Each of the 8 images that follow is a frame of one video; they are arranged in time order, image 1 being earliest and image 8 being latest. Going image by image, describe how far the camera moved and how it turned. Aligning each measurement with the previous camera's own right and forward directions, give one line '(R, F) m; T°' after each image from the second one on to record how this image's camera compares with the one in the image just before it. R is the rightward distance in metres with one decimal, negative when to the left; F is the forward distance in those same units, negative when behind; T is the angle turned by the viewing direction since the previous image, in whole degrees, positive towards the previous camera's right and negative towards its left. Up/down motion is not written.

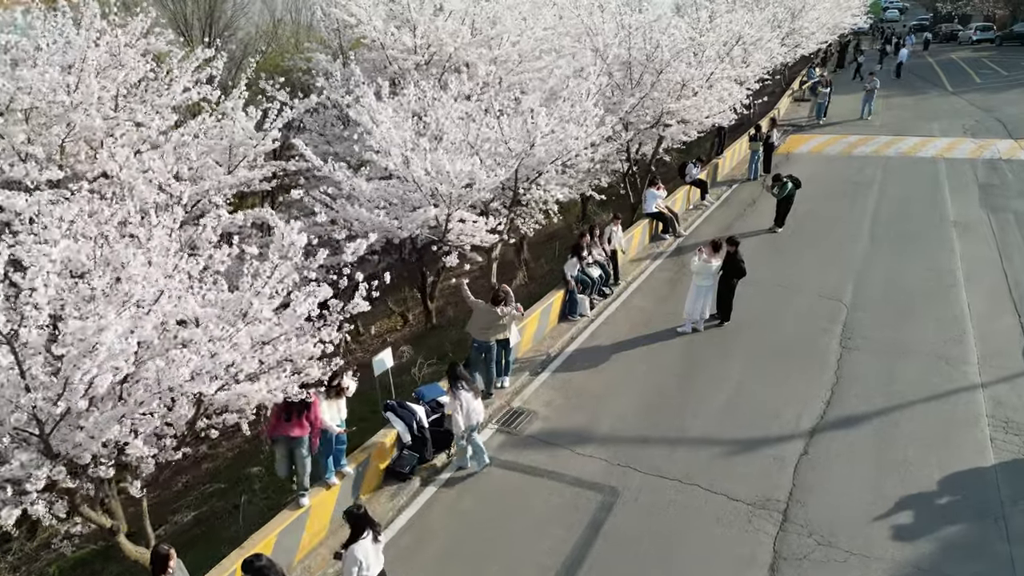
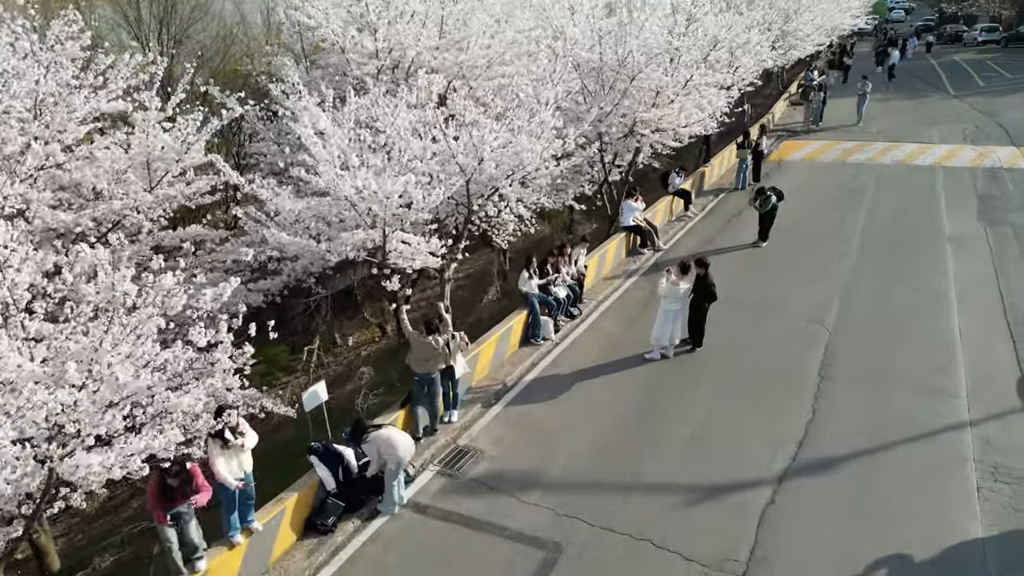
(+0.7, +0.8) m; 0°
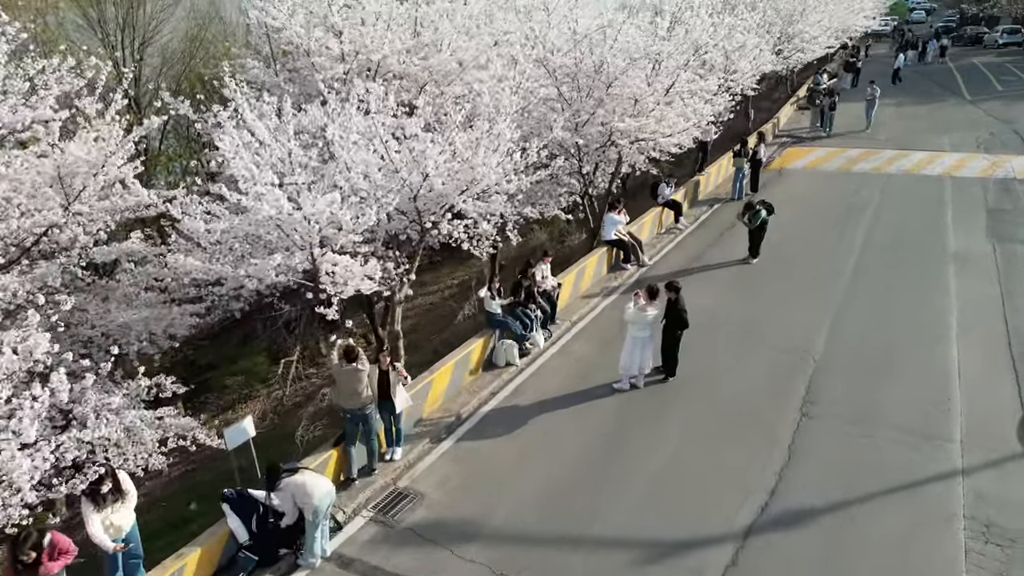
(+0.7, +0.8) m; -1°
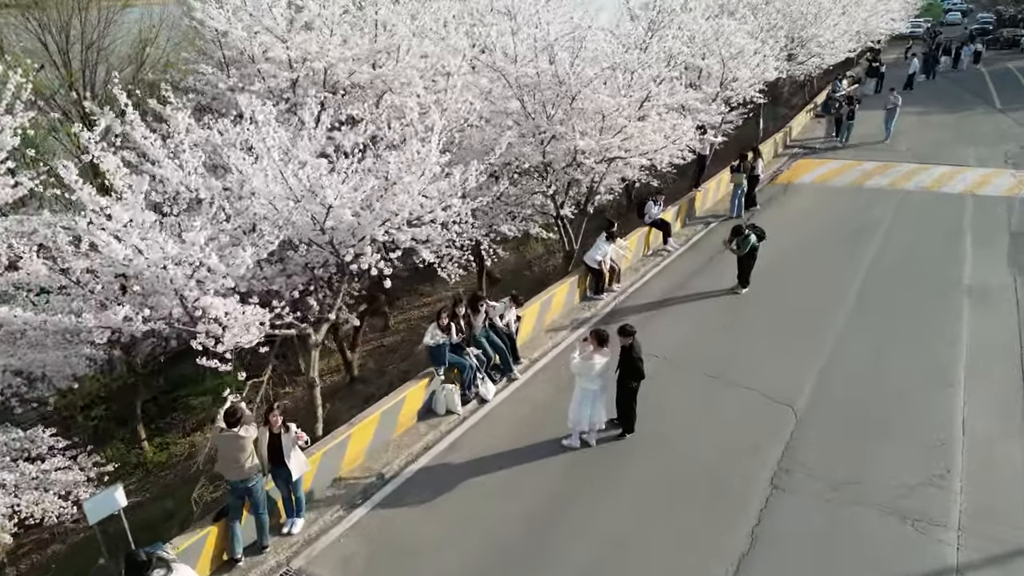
(+1.0, +1.2) m; -2°
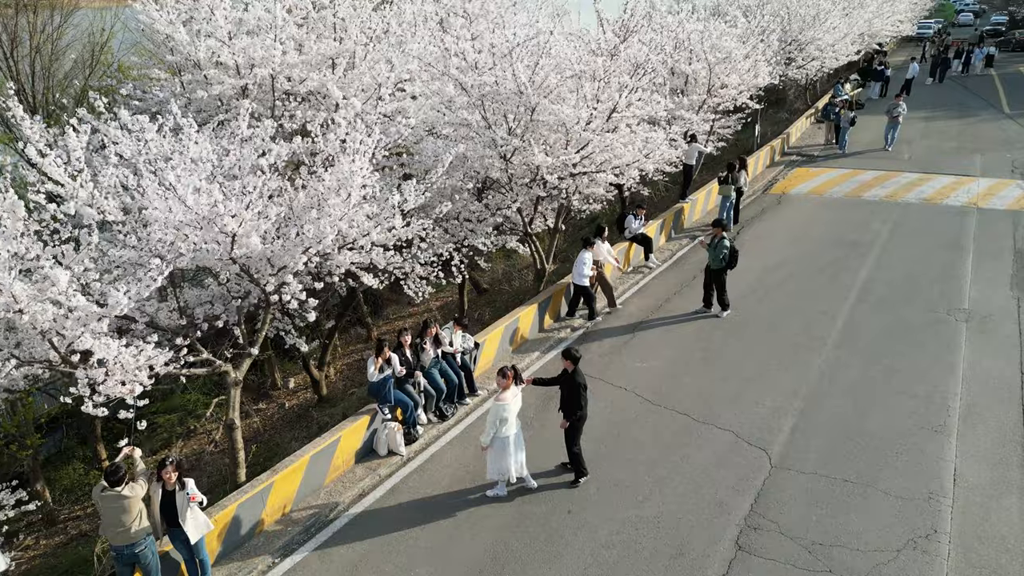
(+0.7, +0.8) m; -1°
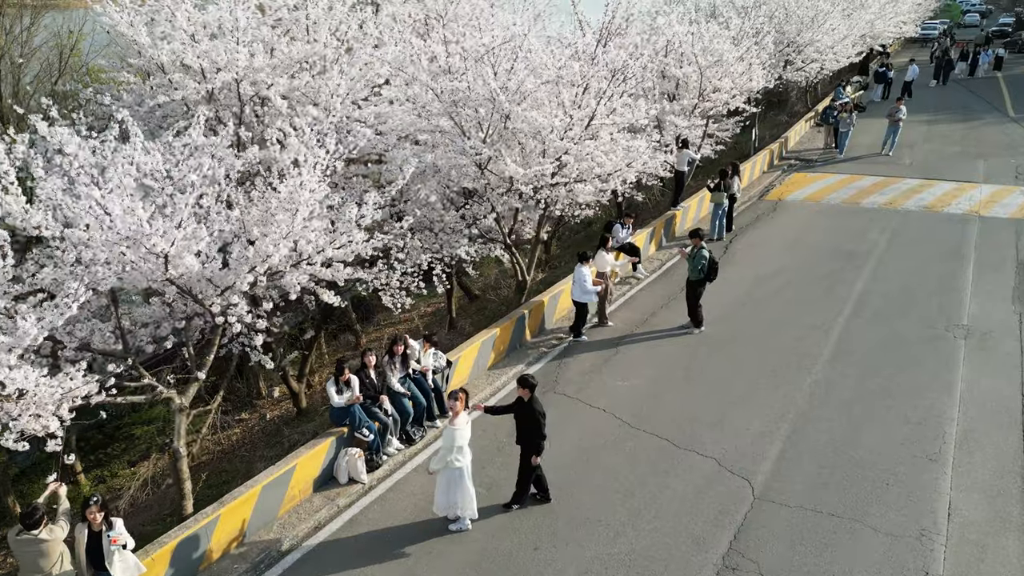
(+0.4, +0.5) m; 0°
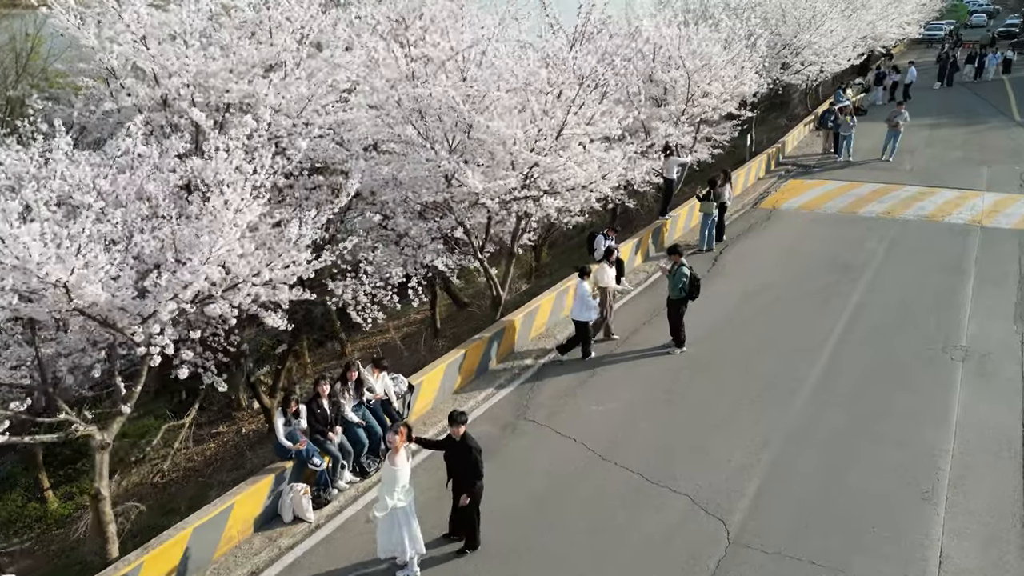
(+0.5, +0.6) m; 0°
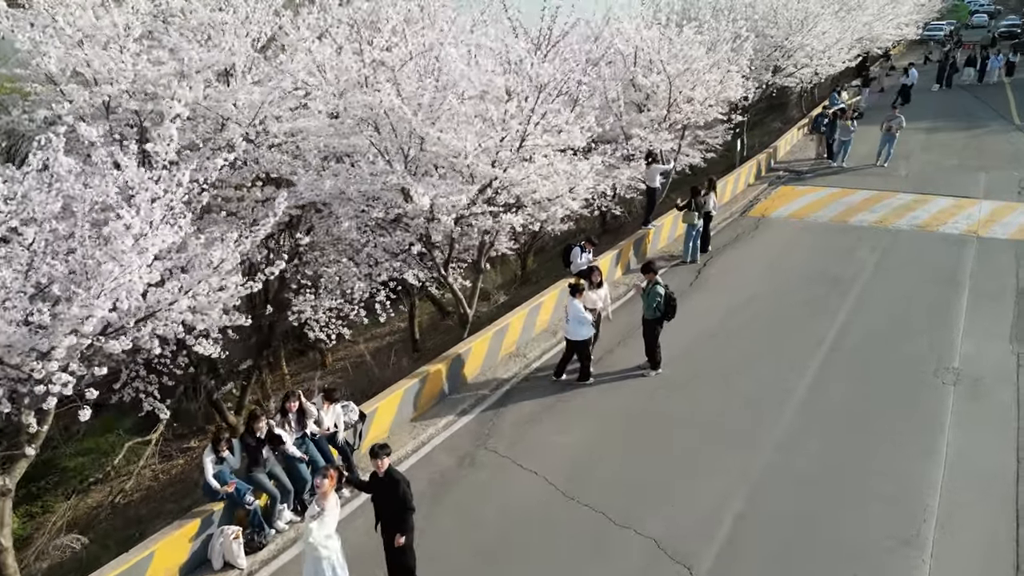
(+0.5, +0.6) m; 0°
